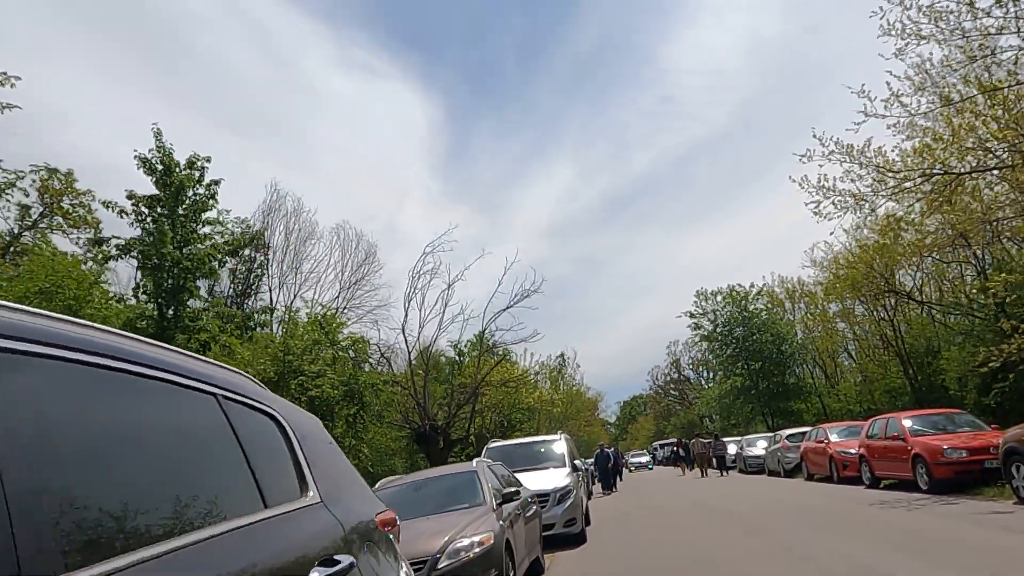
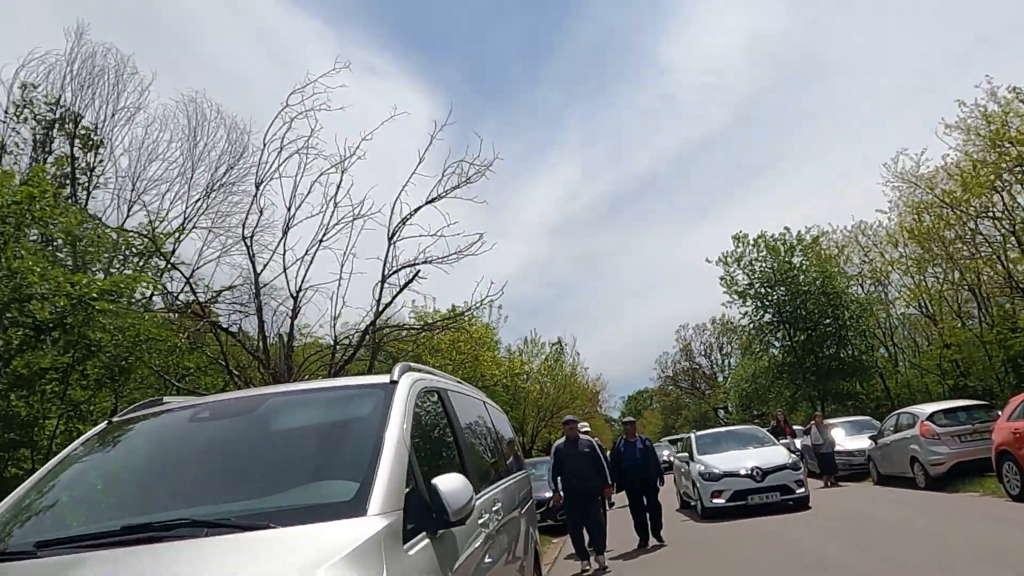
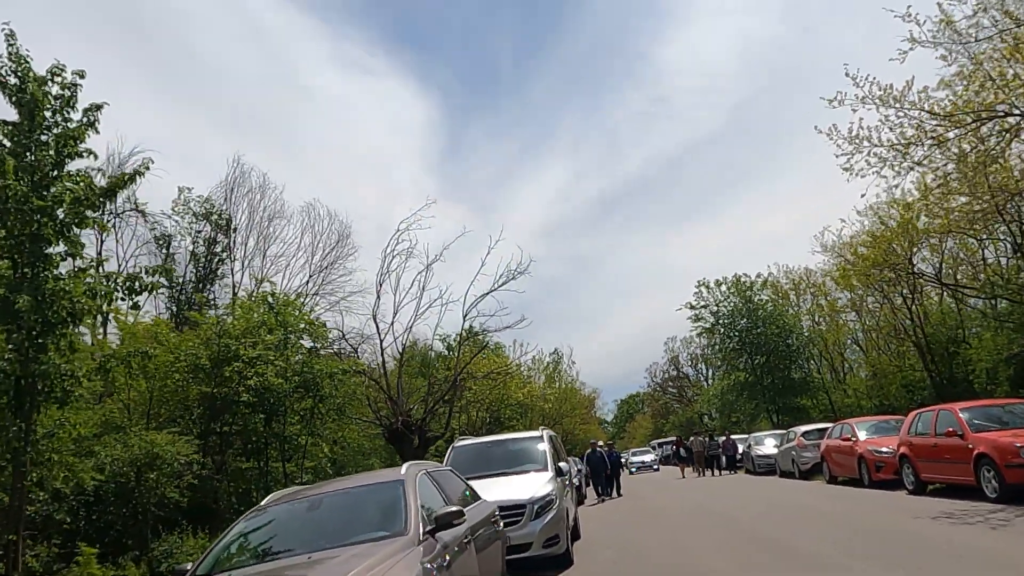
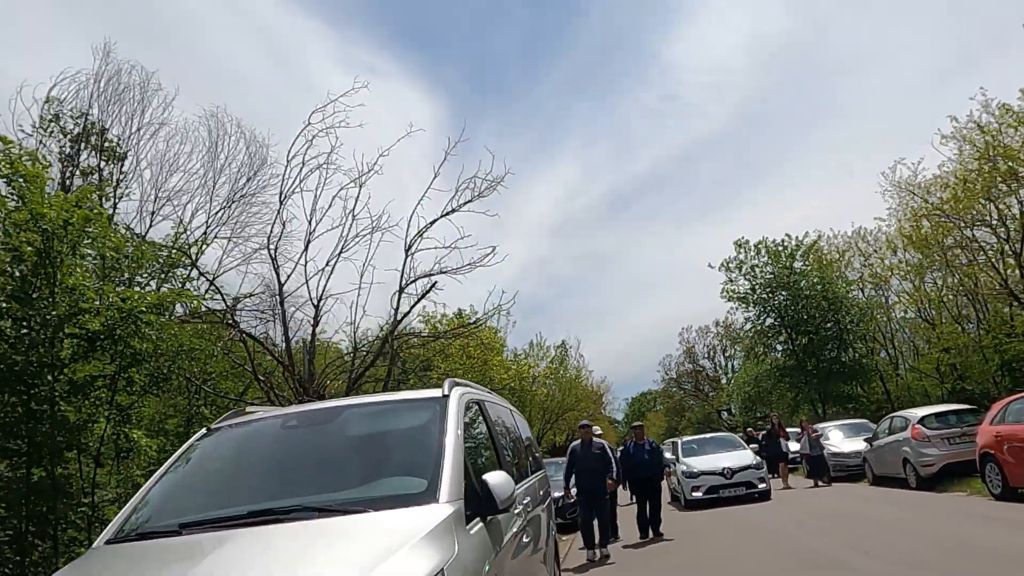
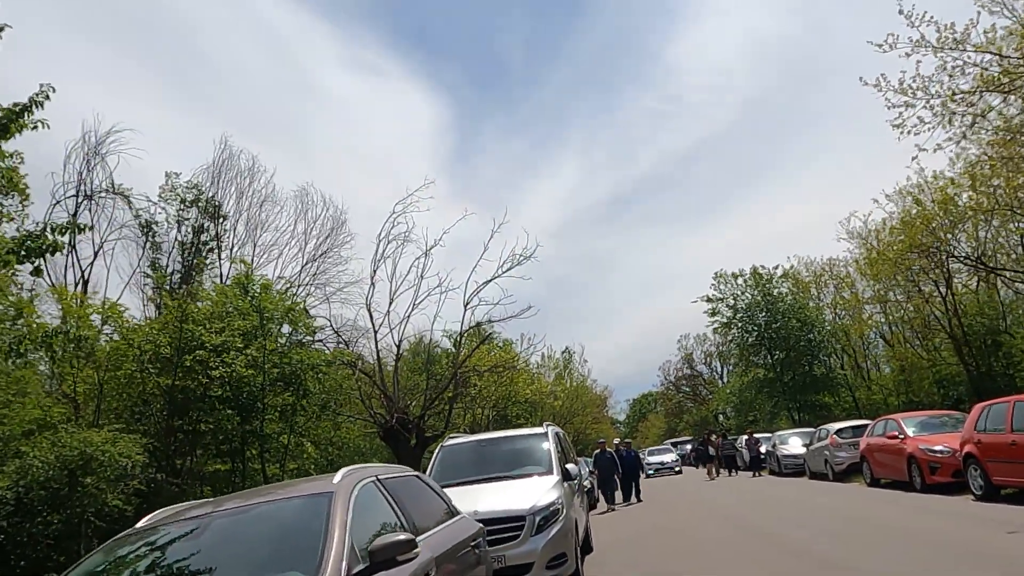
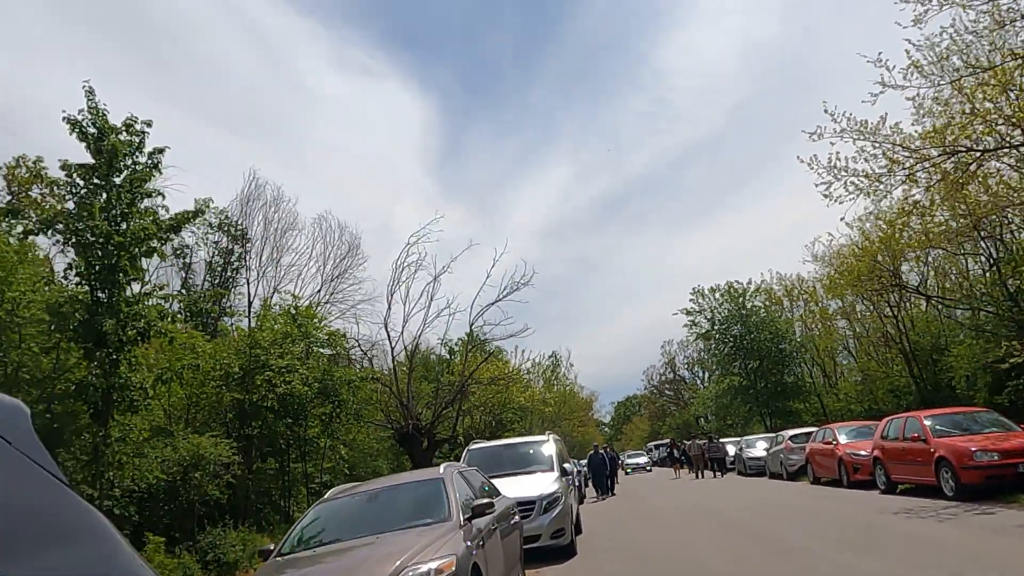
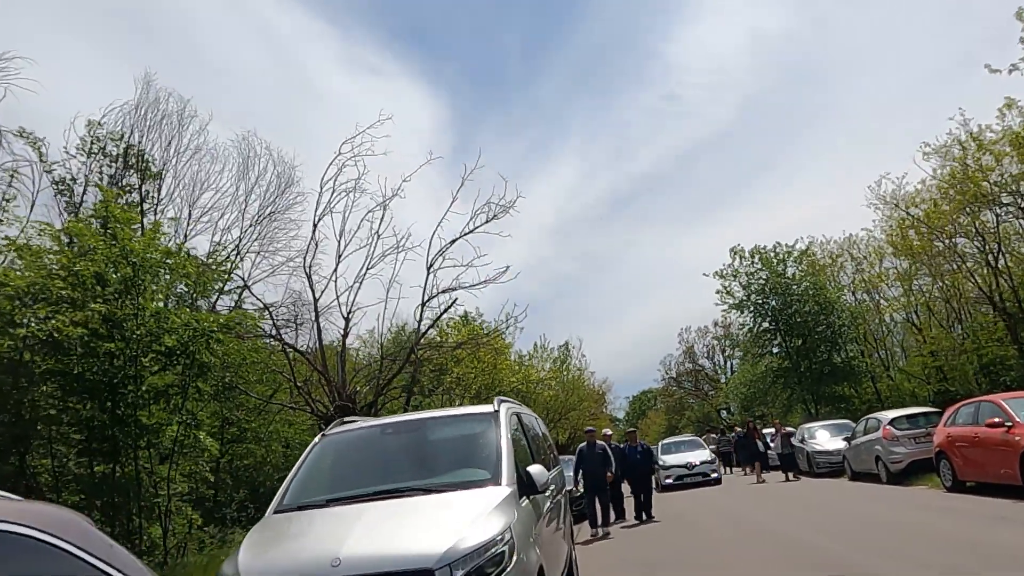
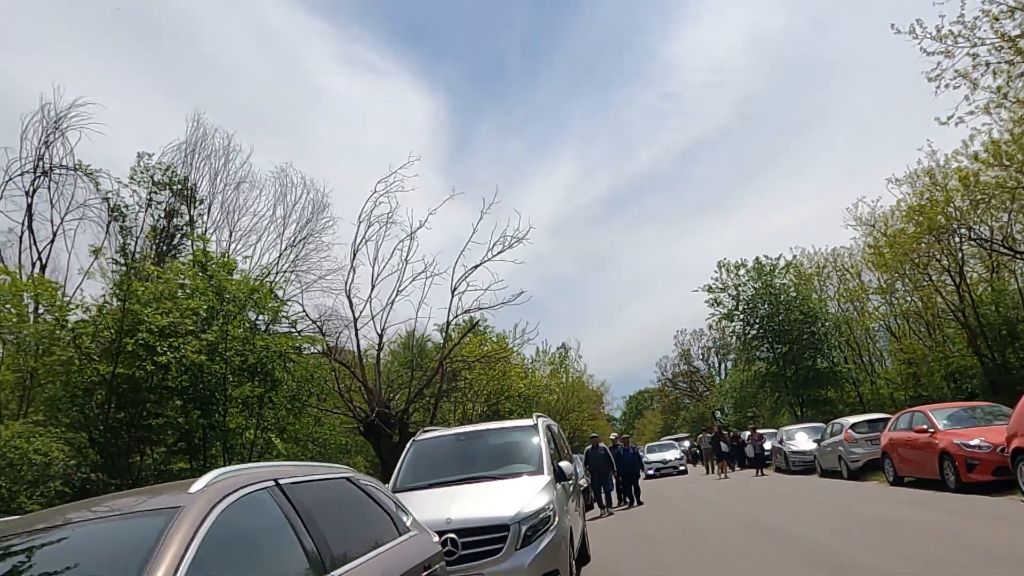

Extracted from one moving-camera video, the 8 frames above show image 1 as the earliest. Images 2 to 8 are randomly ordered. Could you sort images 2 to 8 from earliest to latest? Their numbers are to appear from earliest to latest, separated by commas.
6, 3, 5, 8, 7, 4, 2
